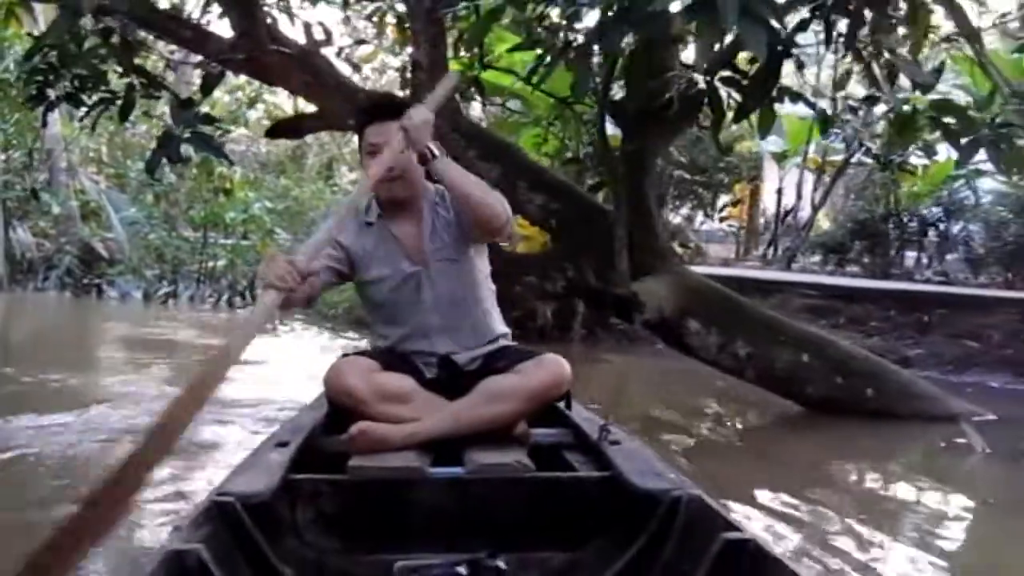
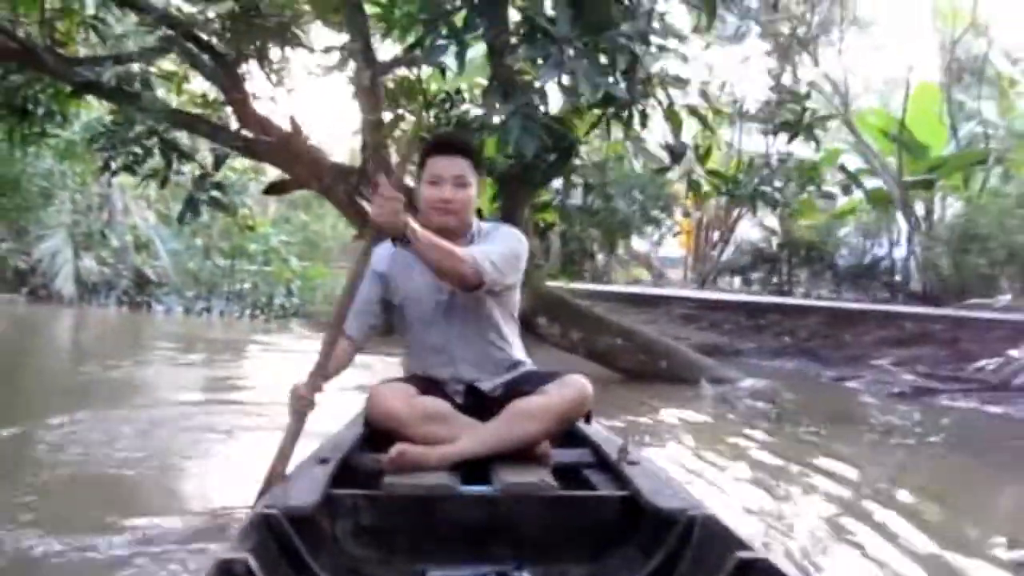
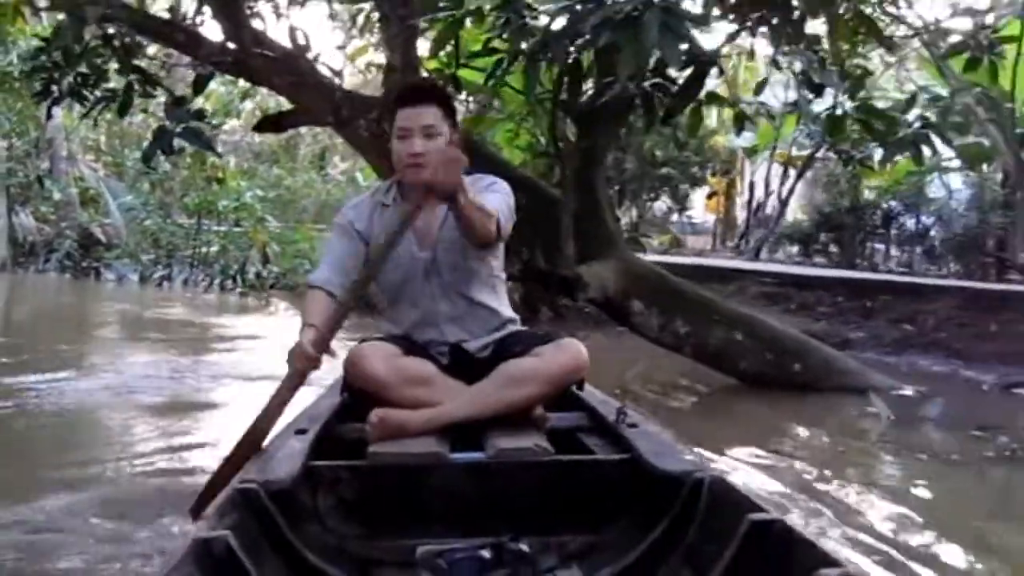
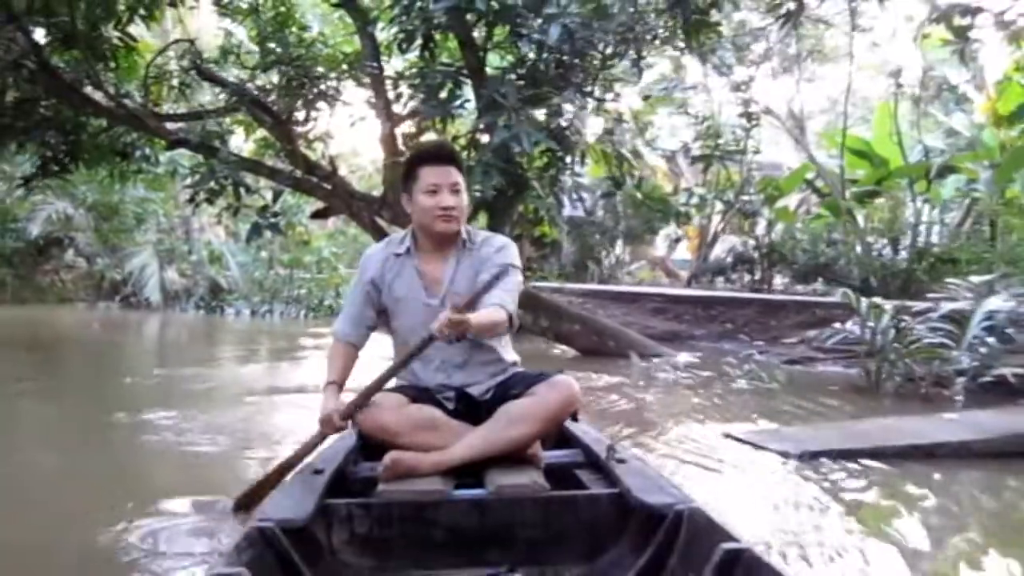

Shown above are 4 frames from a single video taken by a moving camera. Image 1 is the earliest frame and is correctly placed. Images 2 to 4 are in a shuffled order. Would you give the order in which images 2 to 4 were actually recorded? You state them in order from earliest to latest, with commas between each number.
3, 2, 4
